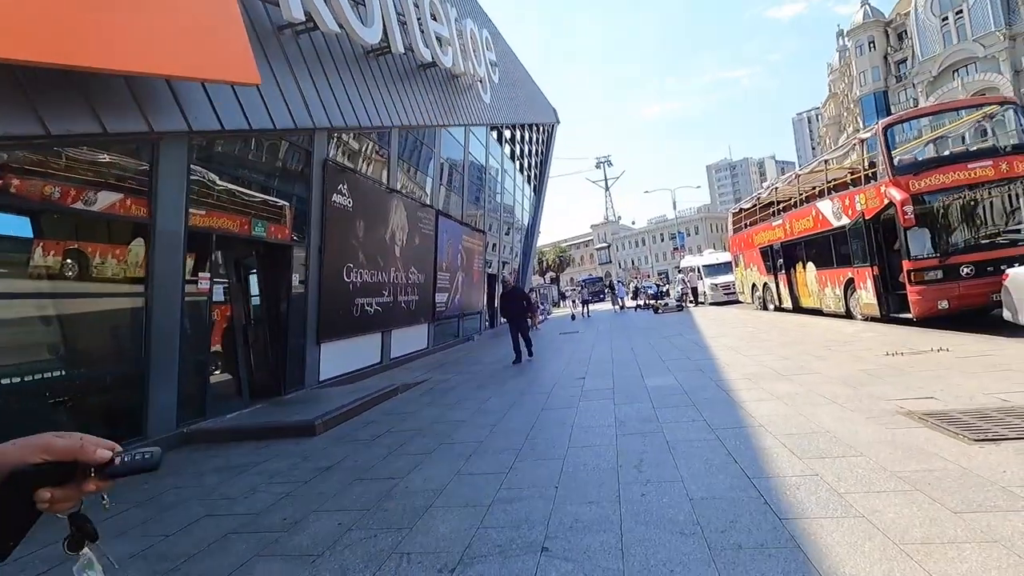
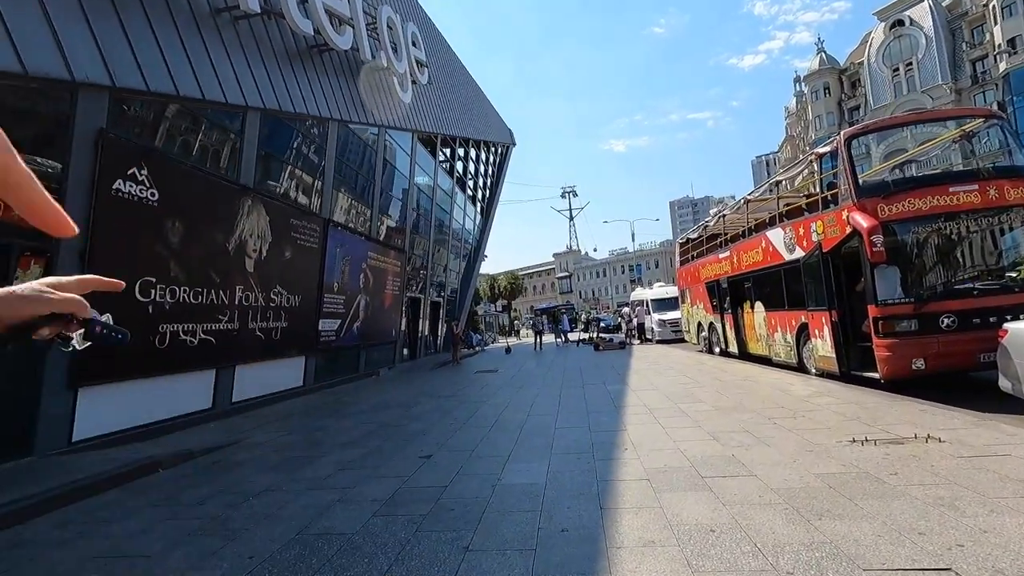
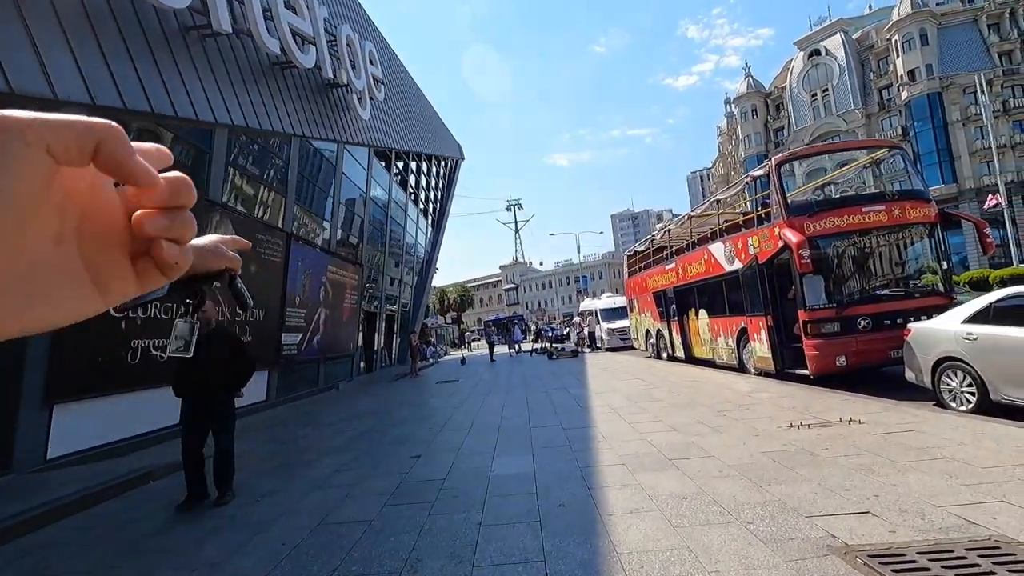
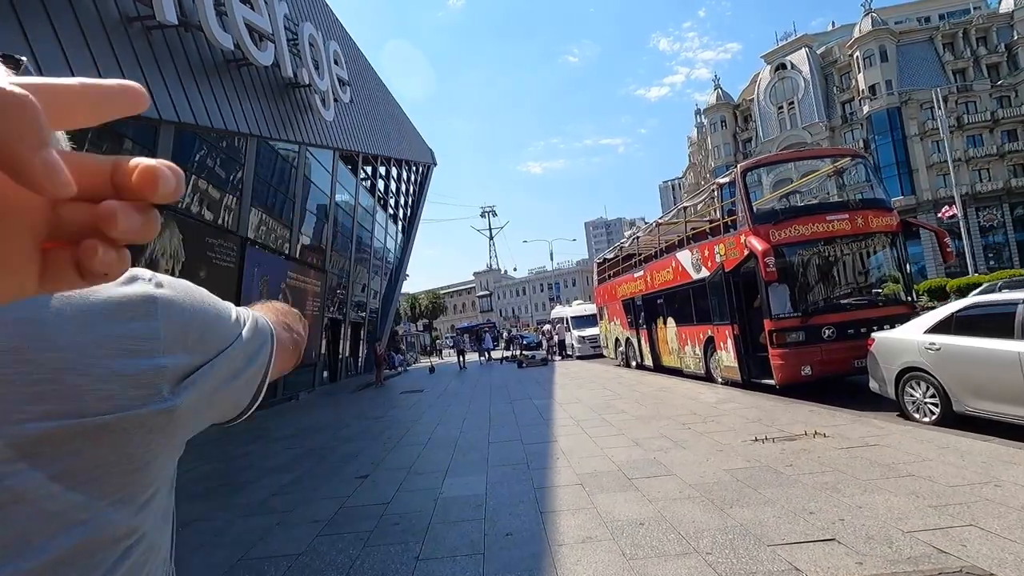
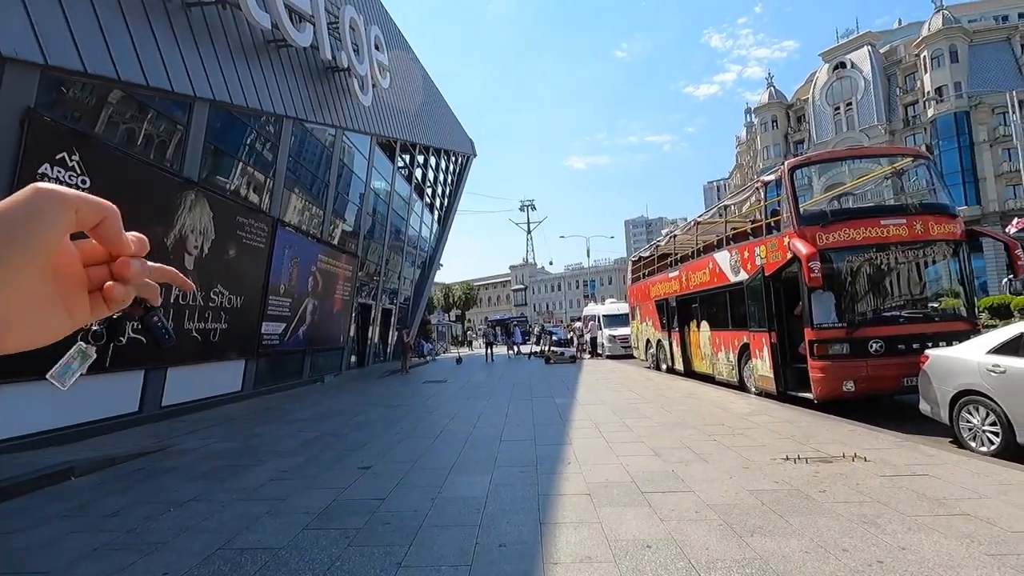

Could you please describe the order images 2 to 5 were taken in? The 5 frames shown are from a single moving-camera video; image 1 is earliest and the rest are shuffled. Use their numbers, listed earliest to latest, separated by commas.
3, 4, 2, 5
